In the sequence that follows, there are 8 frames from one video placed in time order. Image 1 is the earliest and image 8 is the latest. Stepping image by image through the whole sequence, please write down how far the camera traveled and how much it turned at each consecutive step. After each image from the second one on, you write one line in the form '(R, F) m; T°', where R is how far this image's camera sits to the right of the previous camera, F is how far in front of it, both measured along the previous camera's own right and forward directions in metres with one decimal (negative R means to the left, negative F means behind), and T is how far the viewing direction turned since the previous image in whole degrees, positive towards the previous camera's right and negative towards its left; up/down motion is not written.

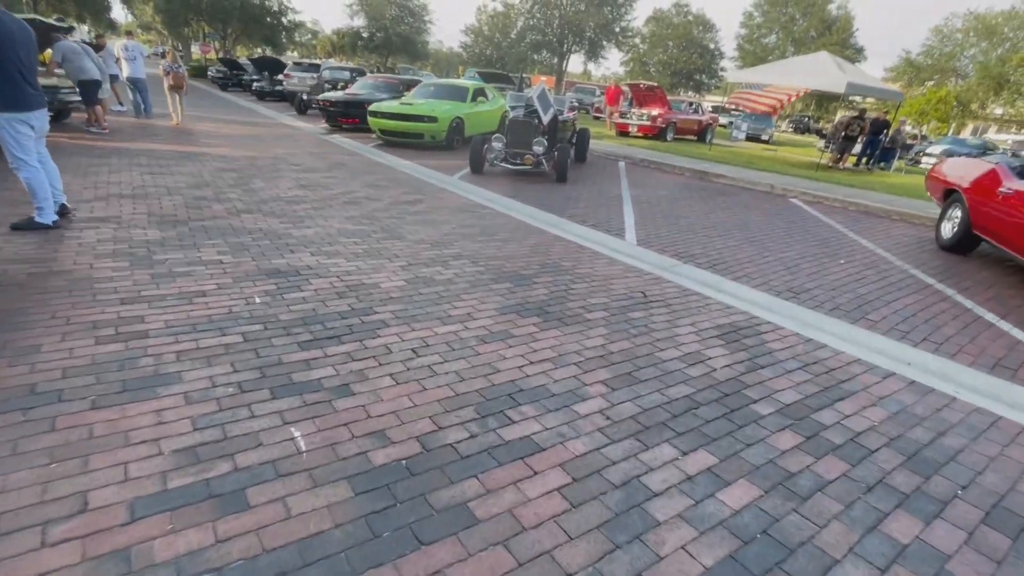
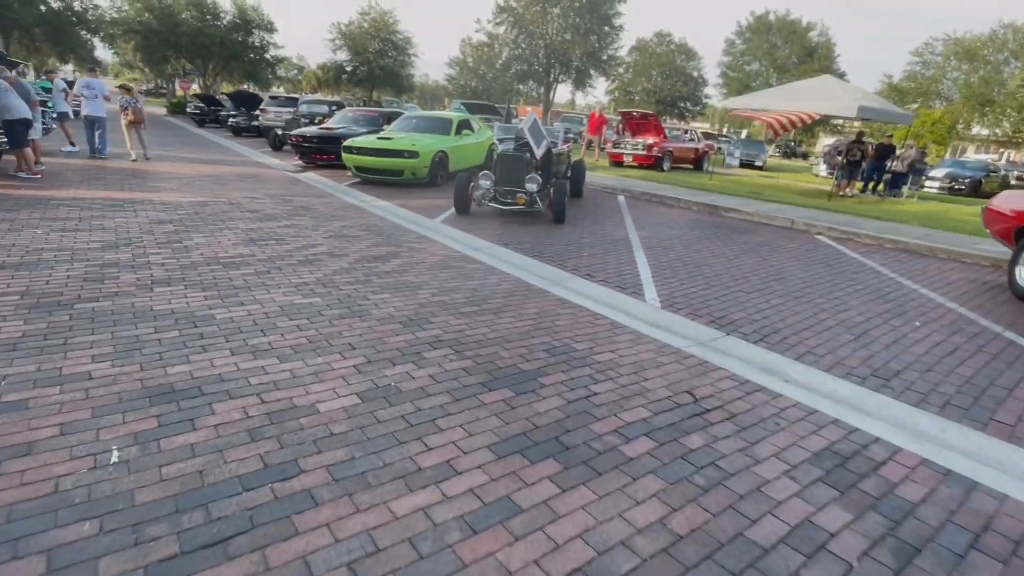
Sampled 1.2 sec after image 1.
(0.0, +1.4) m; +1°
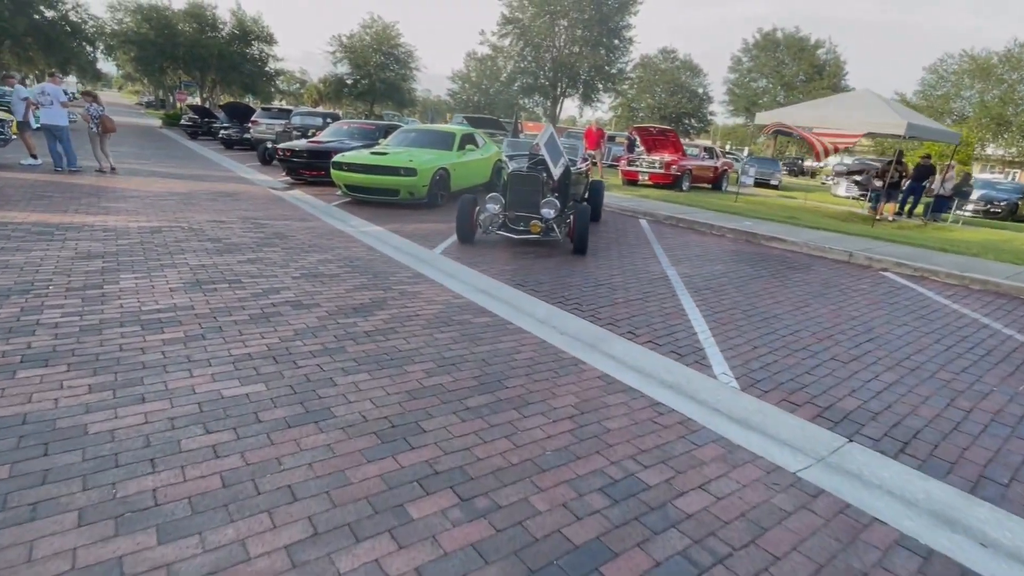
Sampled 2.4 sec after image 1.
(-0.2, +1.5) m; 0°
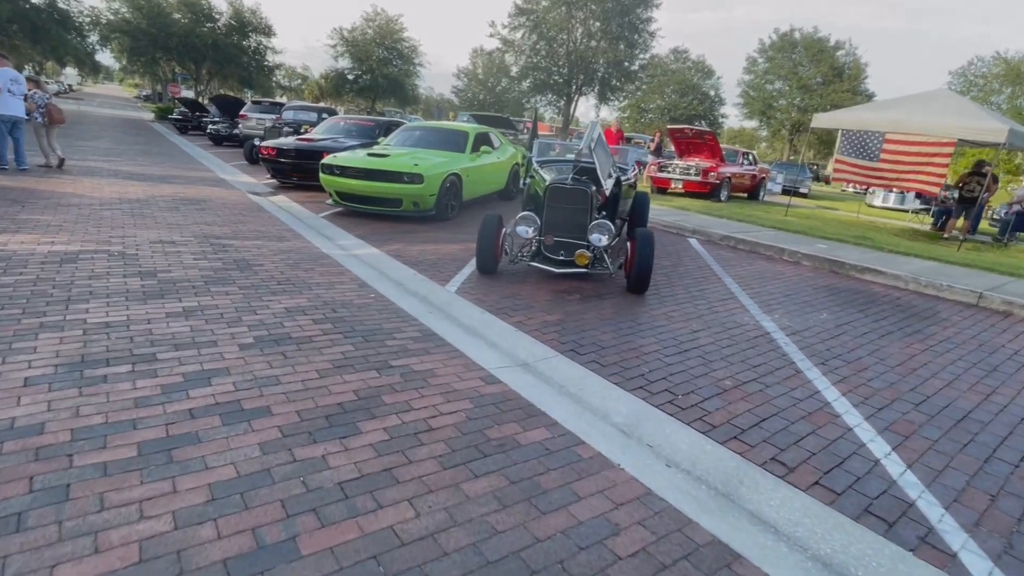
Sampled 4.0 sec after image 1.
(-0.5, +2.0) m; 0°
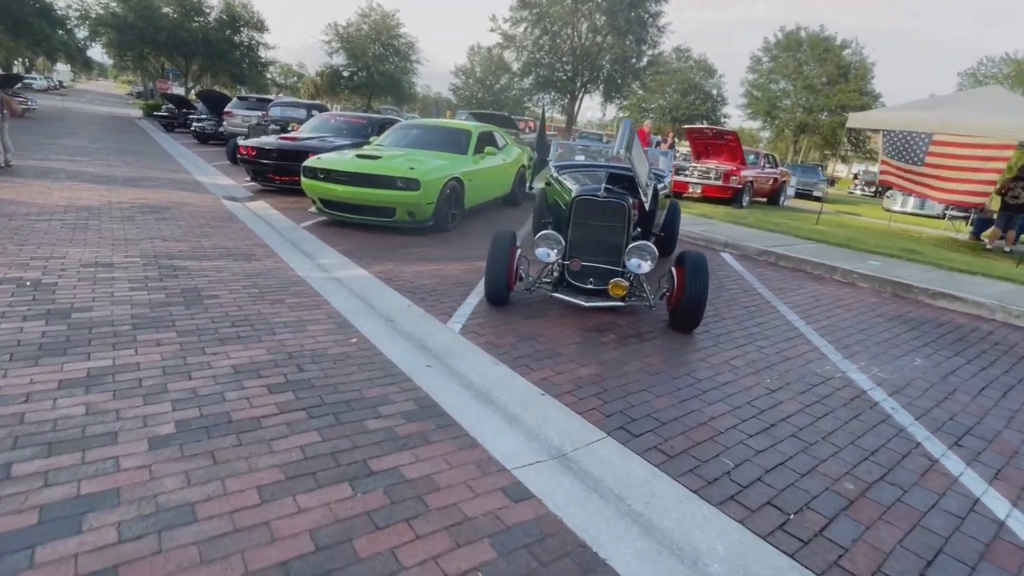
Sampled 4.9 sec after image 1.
(-0.2, +1.2) m; 0°
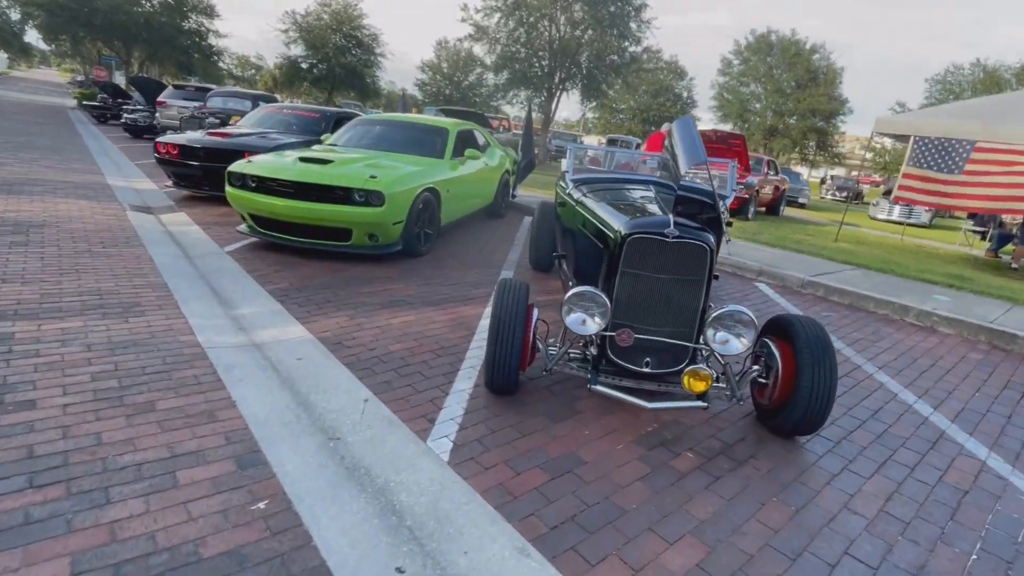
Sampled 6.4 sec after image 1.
(-0.3, +1.9) m; +4°
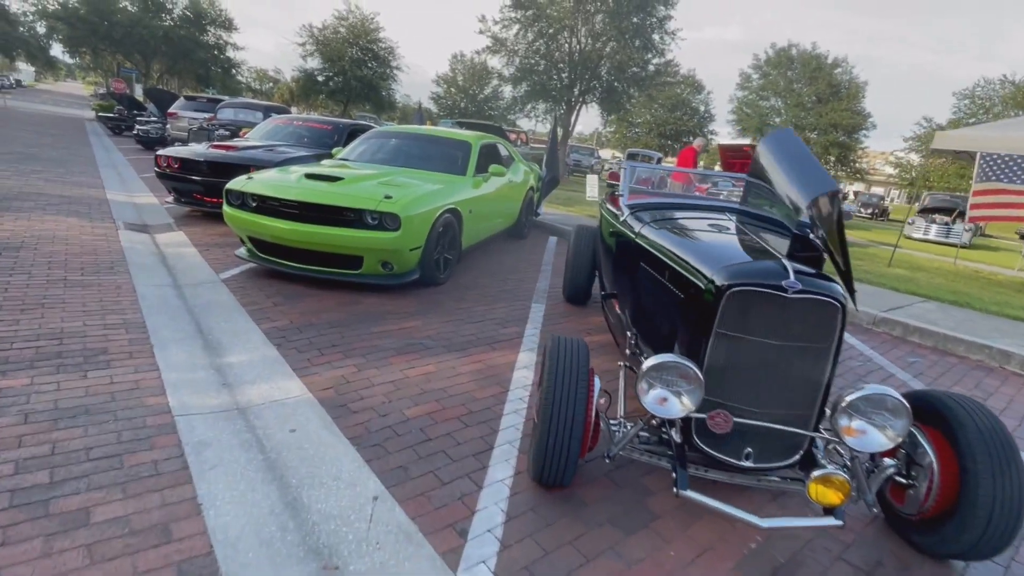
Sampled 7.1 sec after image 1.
(-0.2, +0.8) m; -1°
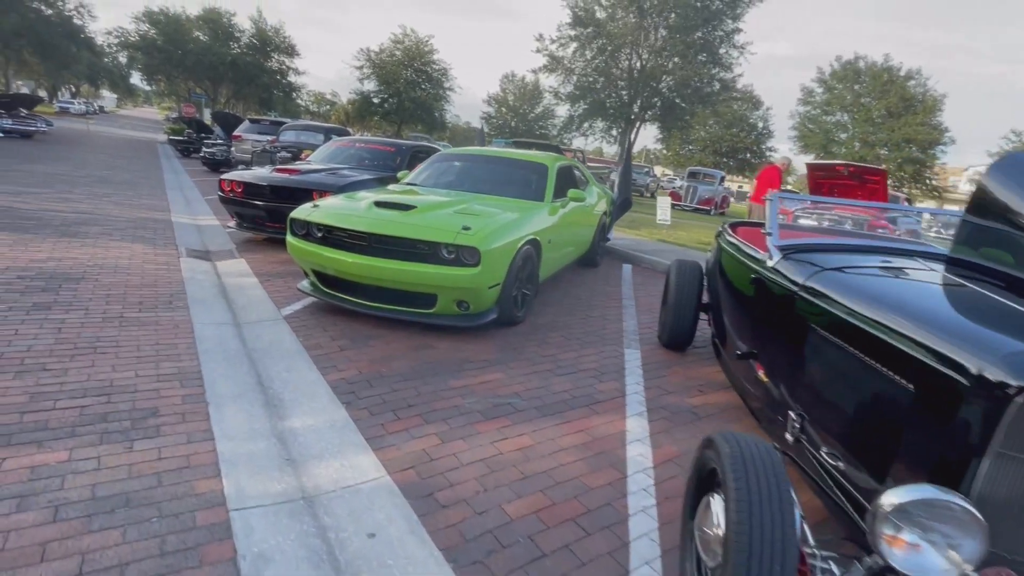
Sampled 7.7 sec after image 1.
(-0.4, +0.7) m; -5°
